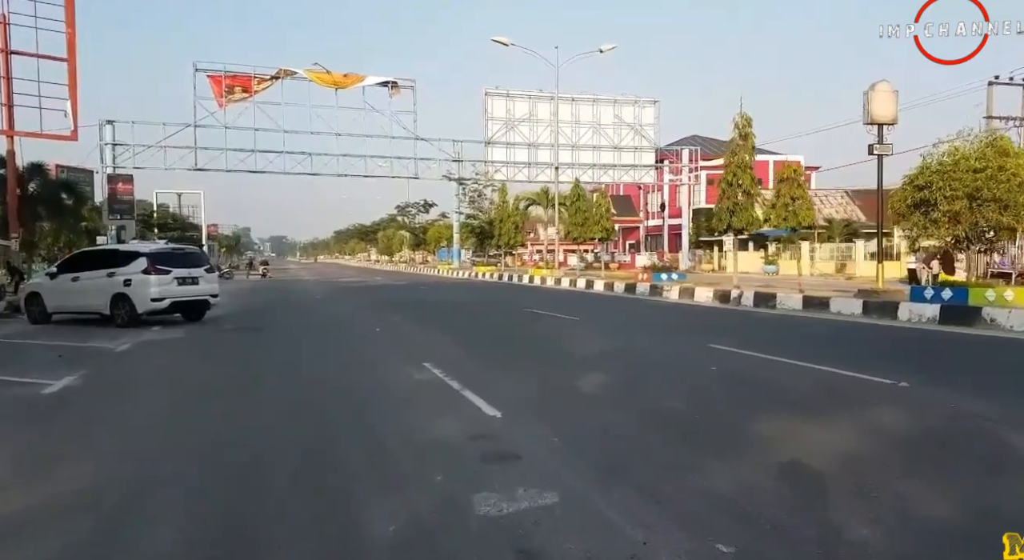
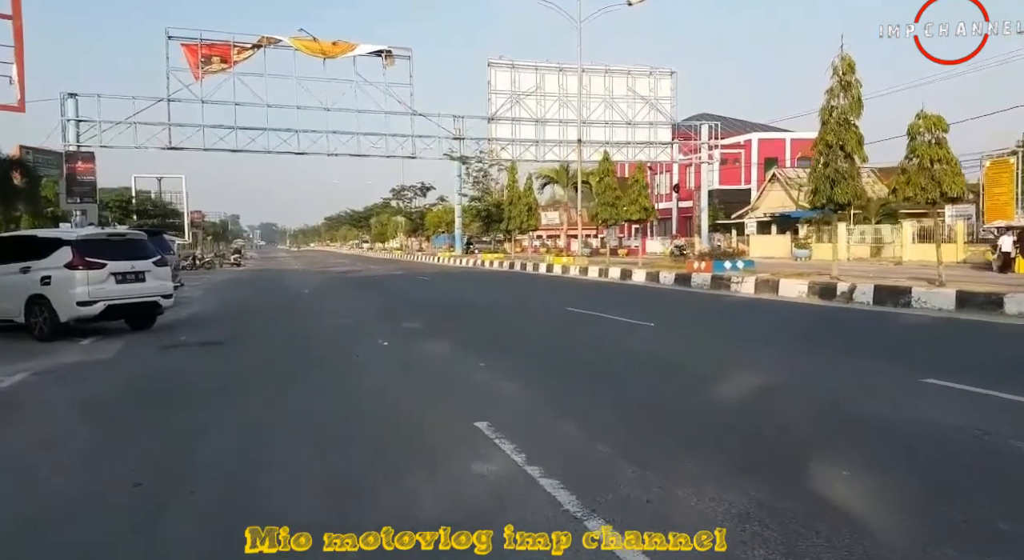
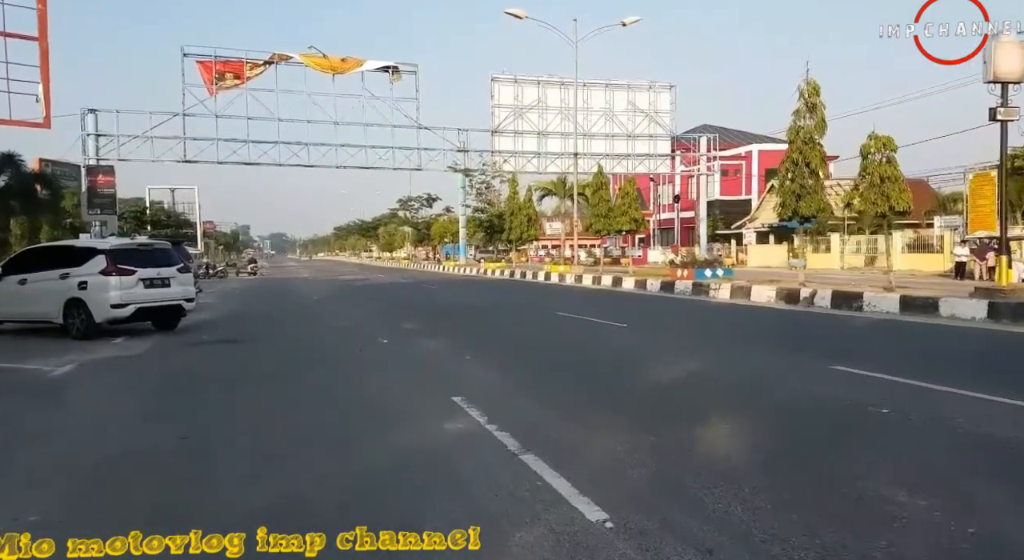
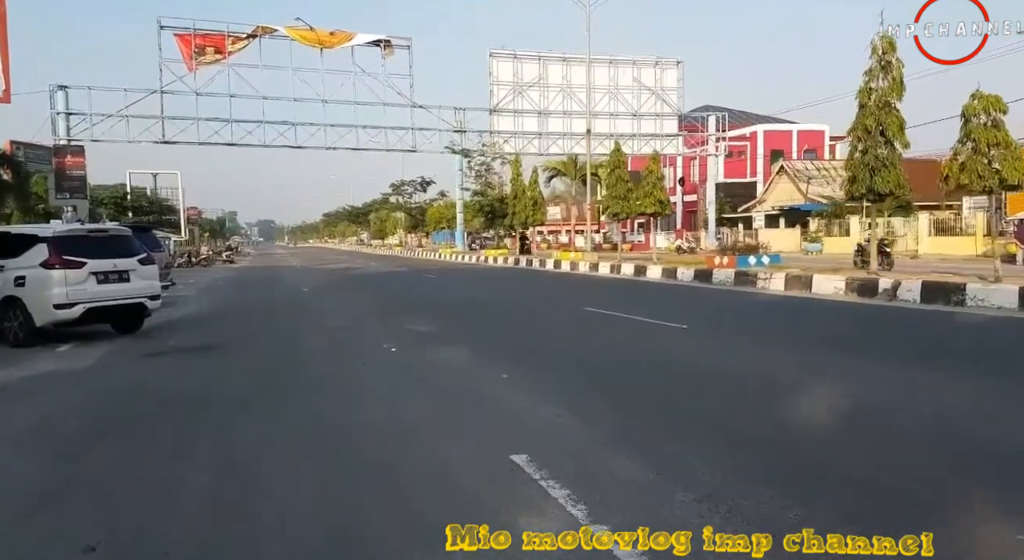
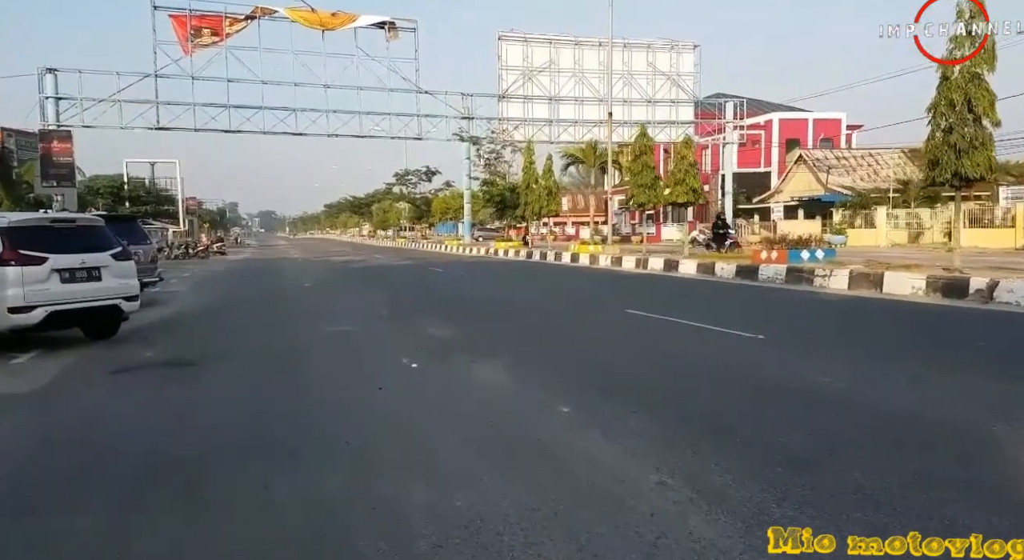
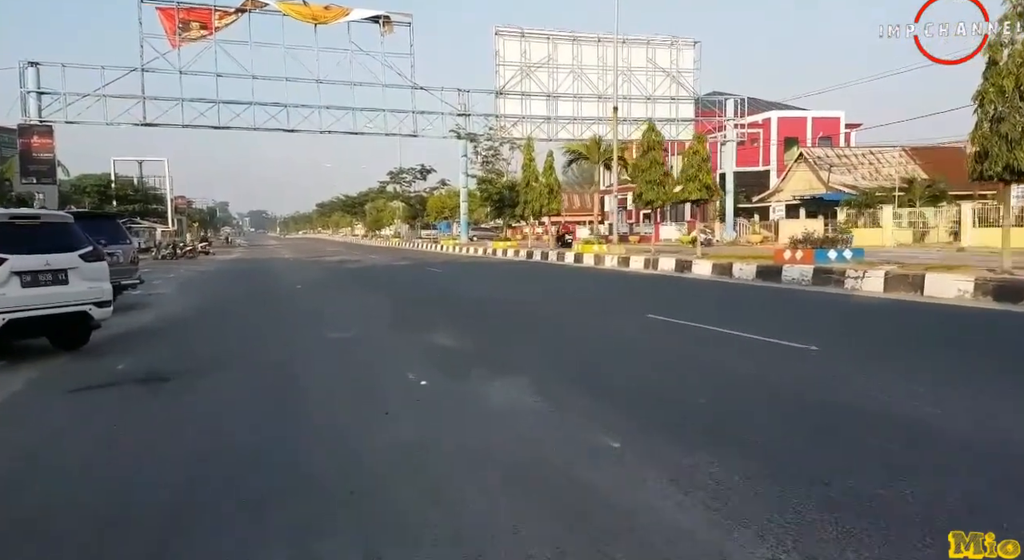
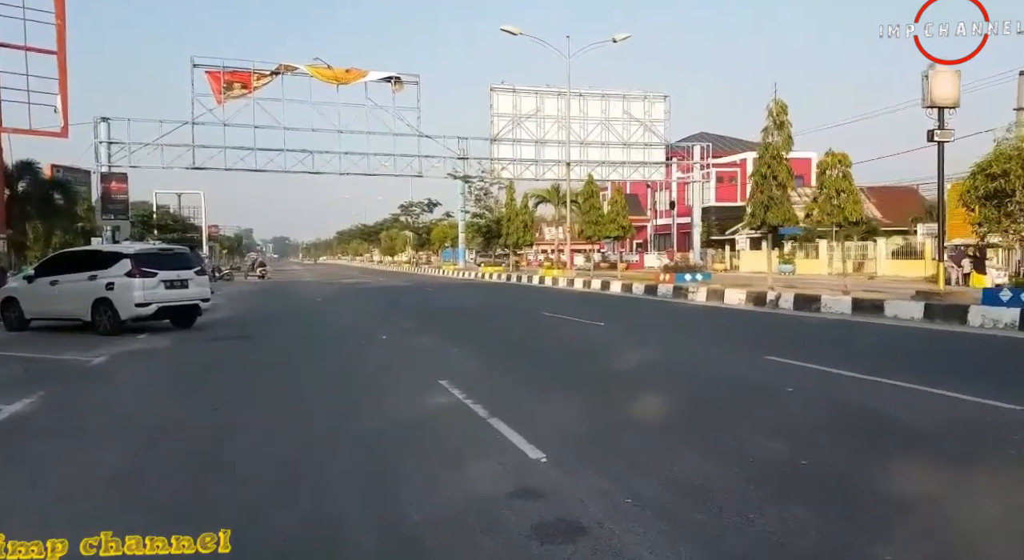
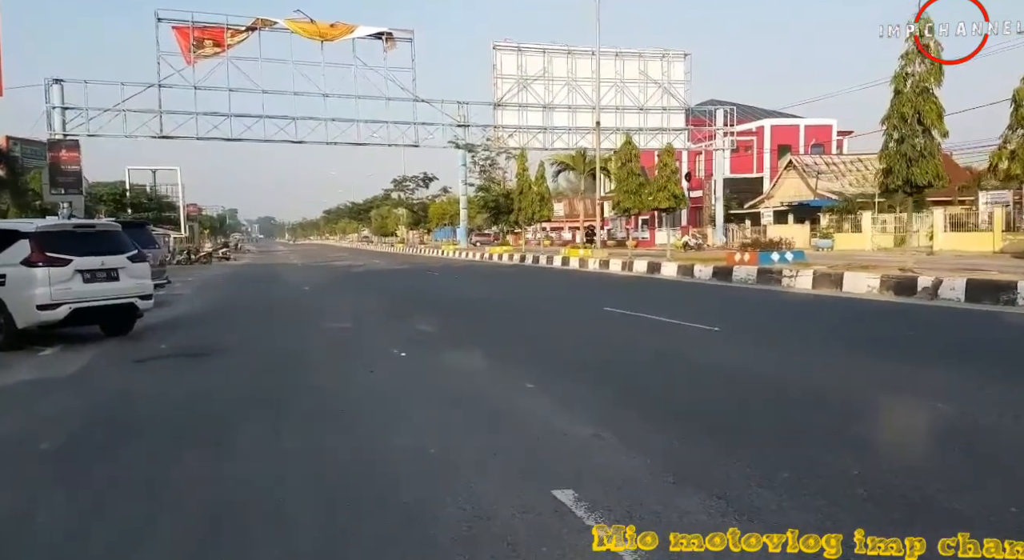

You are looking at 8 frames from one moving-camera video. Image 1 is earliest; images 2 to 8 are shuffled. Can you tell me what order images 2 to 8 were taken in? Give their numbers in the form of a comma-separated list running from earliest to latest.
7, 3, 2, 4, 8, 5, 6
